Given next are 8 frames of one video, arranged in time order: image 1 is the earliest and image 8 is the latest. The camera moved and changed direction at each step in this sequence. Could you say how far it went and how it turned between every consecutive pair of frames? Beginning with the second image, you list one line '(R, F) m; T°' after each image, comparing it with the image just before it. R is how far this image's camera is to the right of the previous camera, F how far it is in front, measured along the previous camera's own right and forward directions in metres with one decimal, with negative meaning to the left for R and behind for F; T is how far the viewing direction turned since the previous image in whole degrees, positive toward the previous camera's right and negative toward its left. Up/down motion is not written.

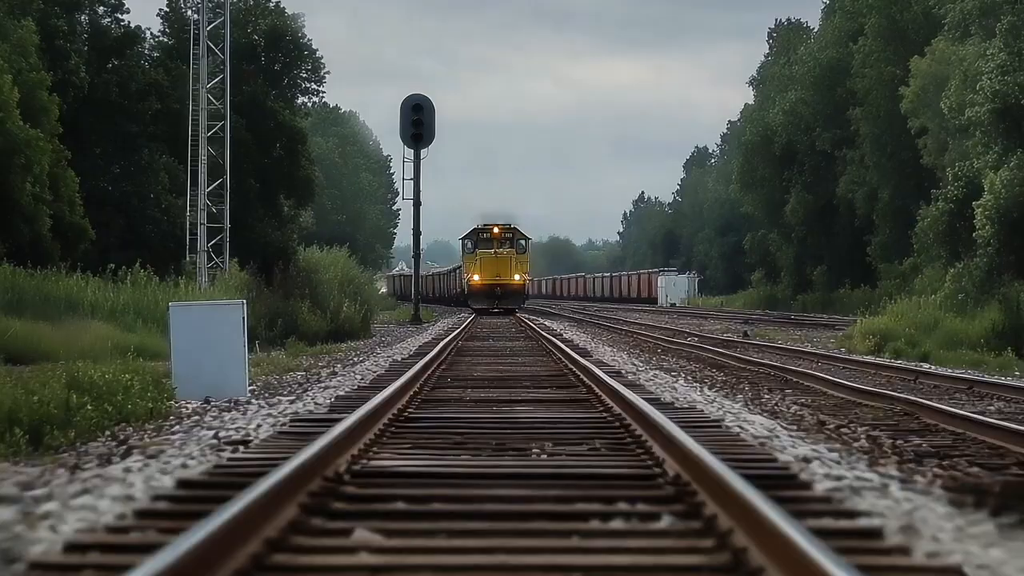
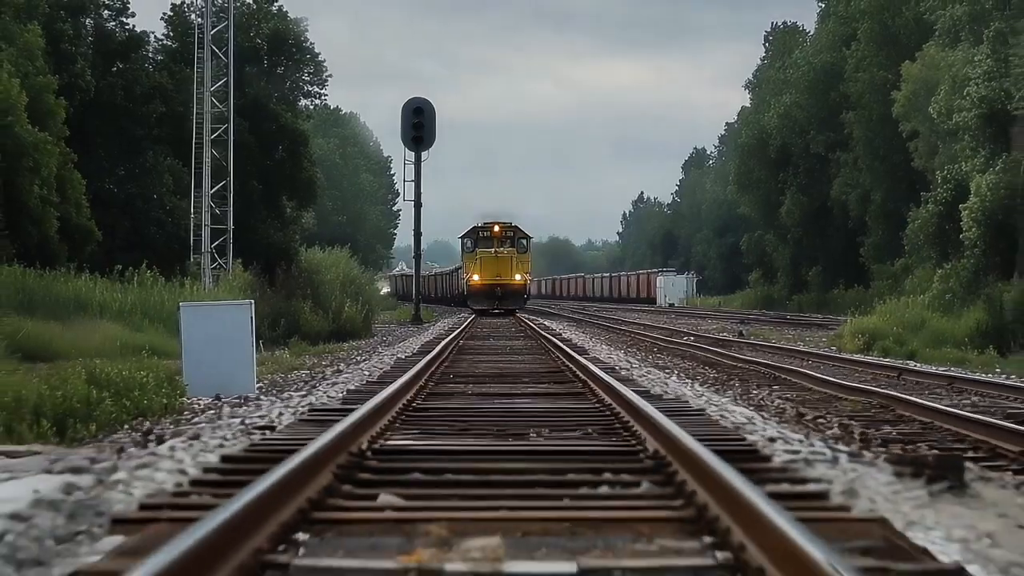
(0.0, -0.5) m; 0°
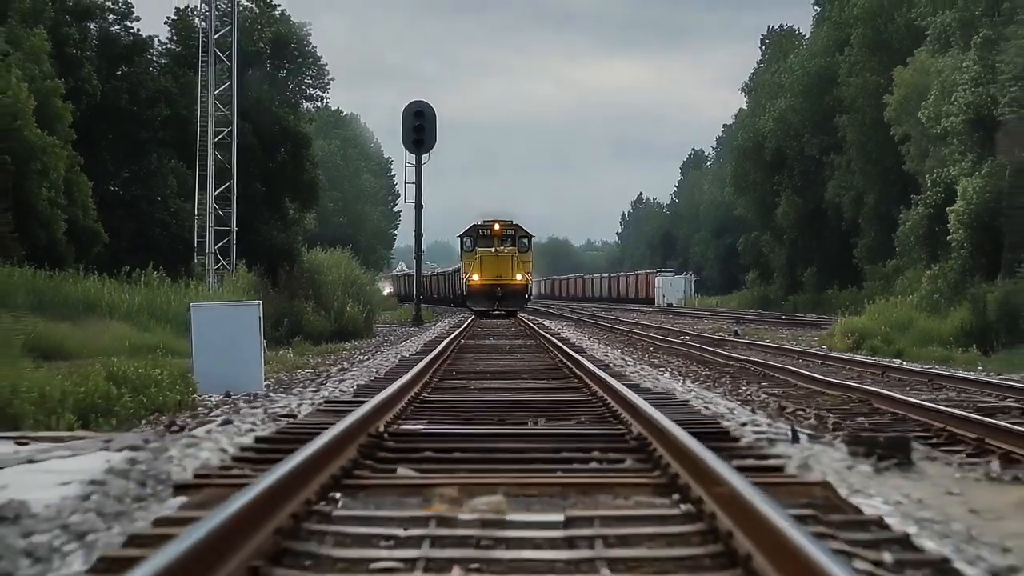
(0.0, -0.5) m; 0°
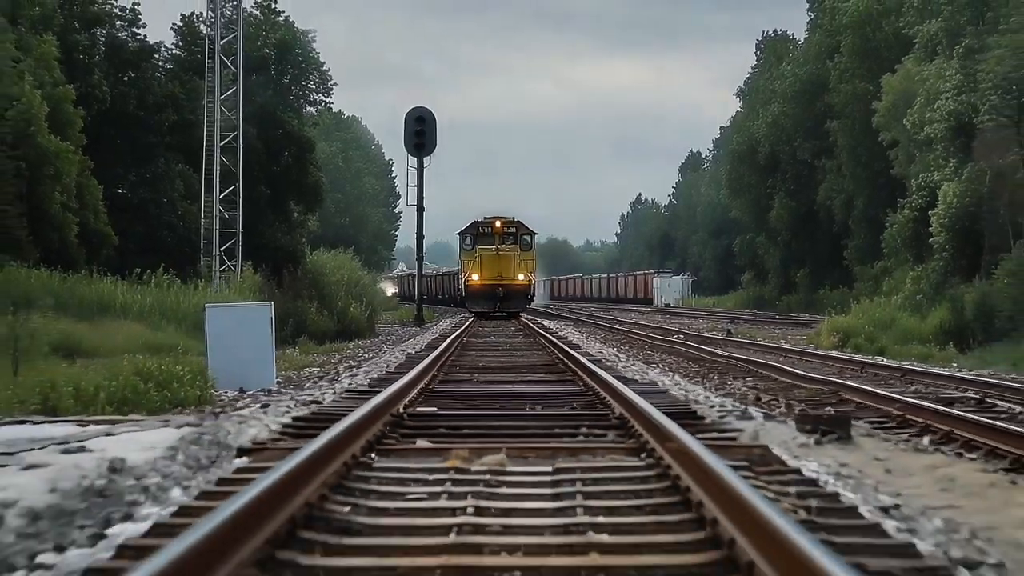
(0.0, -0.8) m; 0°
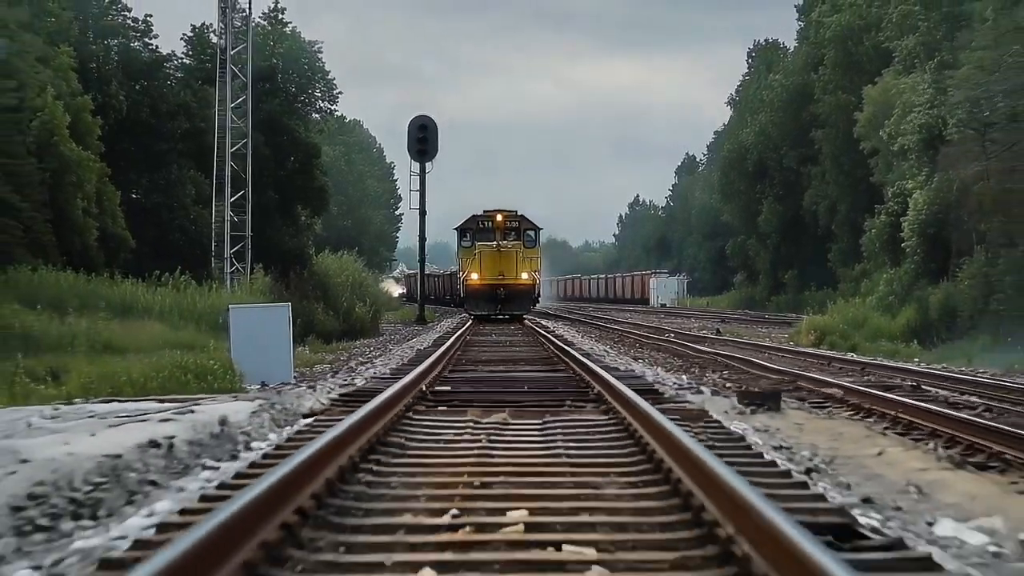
(0.0, -1.5) m; 0°
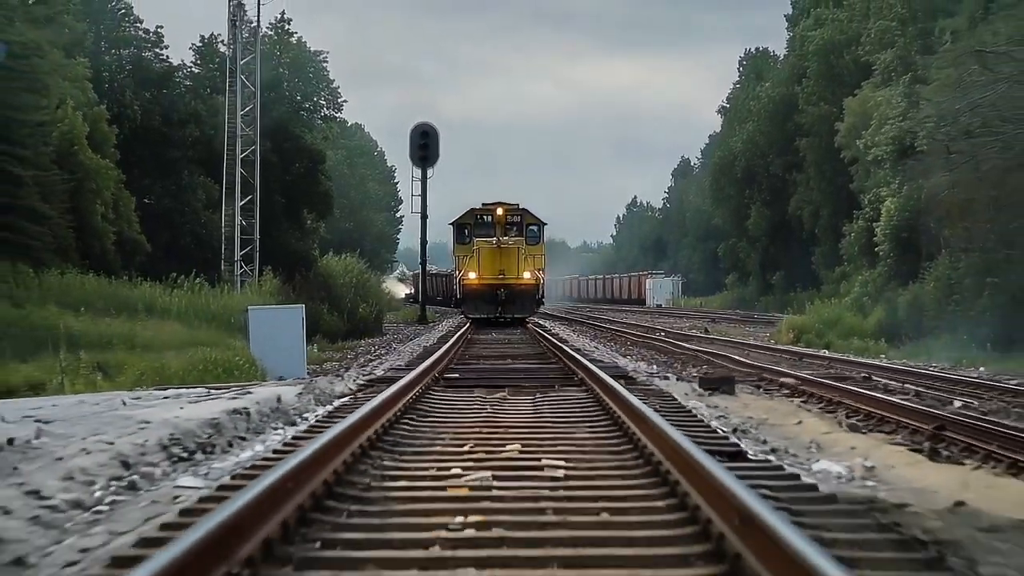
(0.0, -1.5) m; 0°
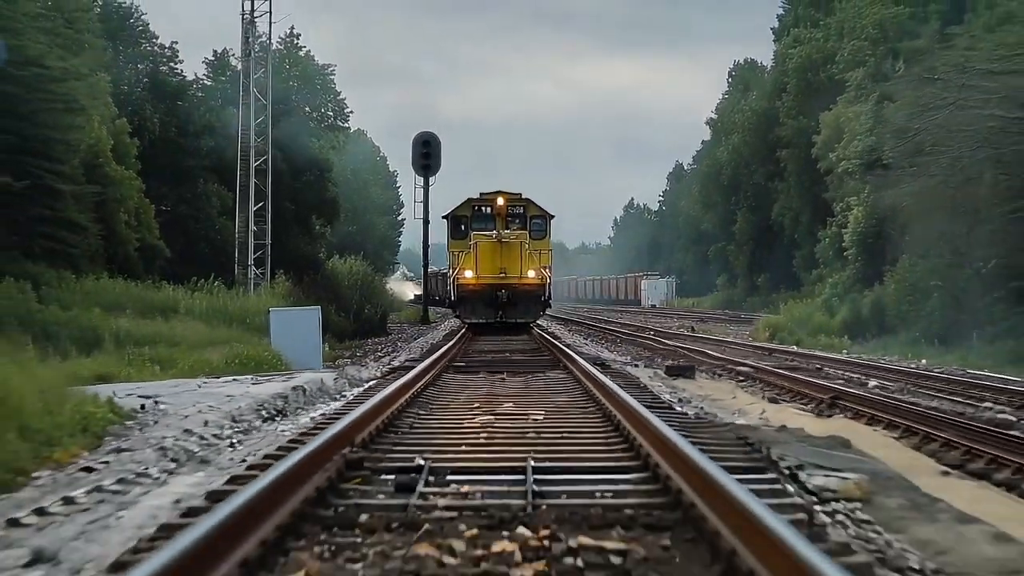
(0.0, -2.1) m; 0°
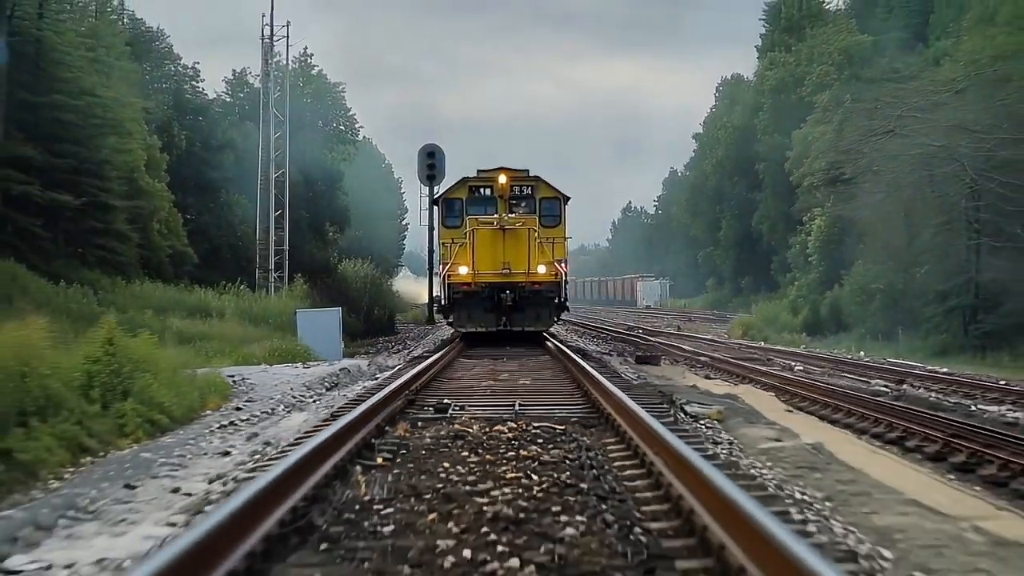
(+0.1, -2.9) m; 0°
